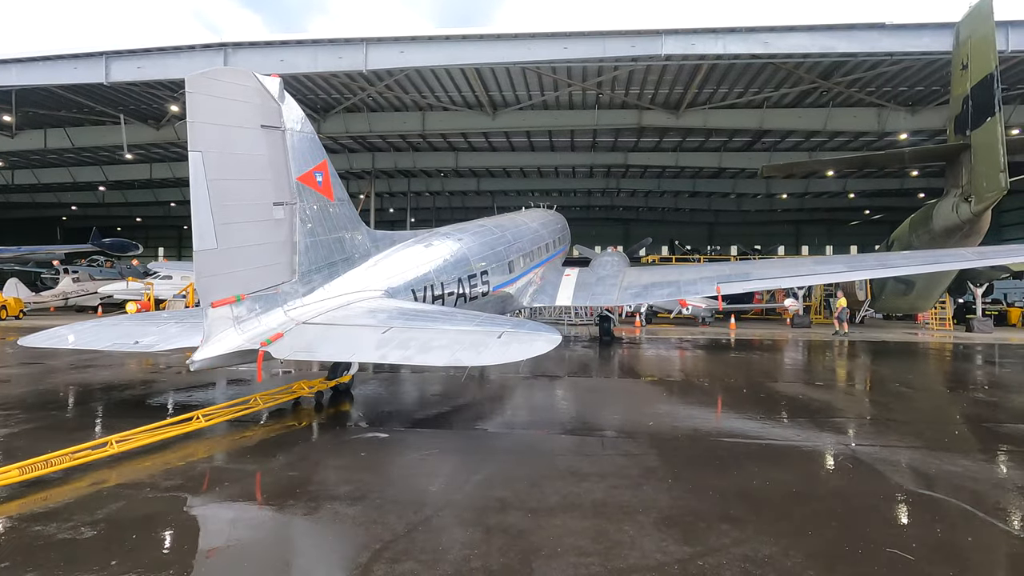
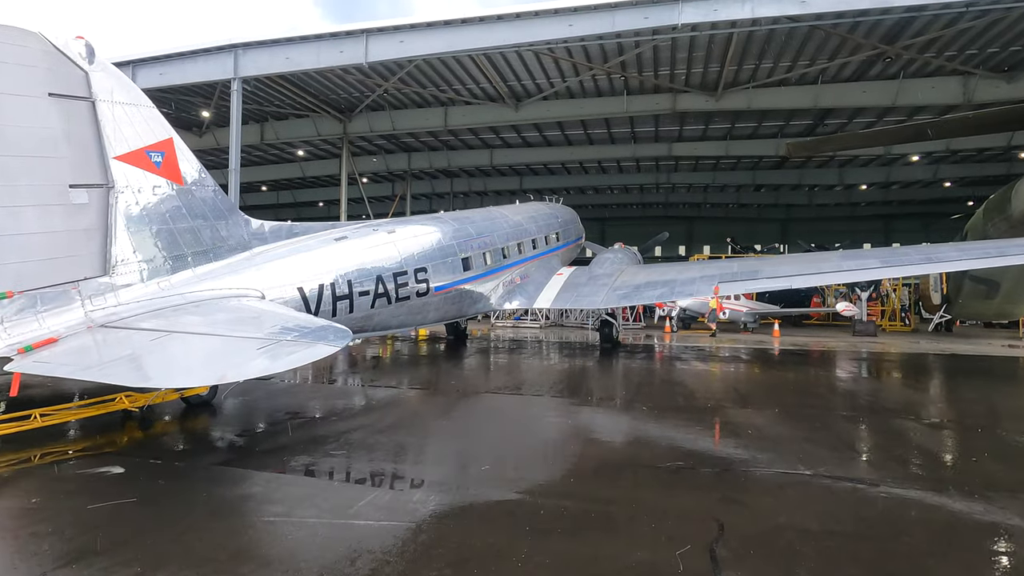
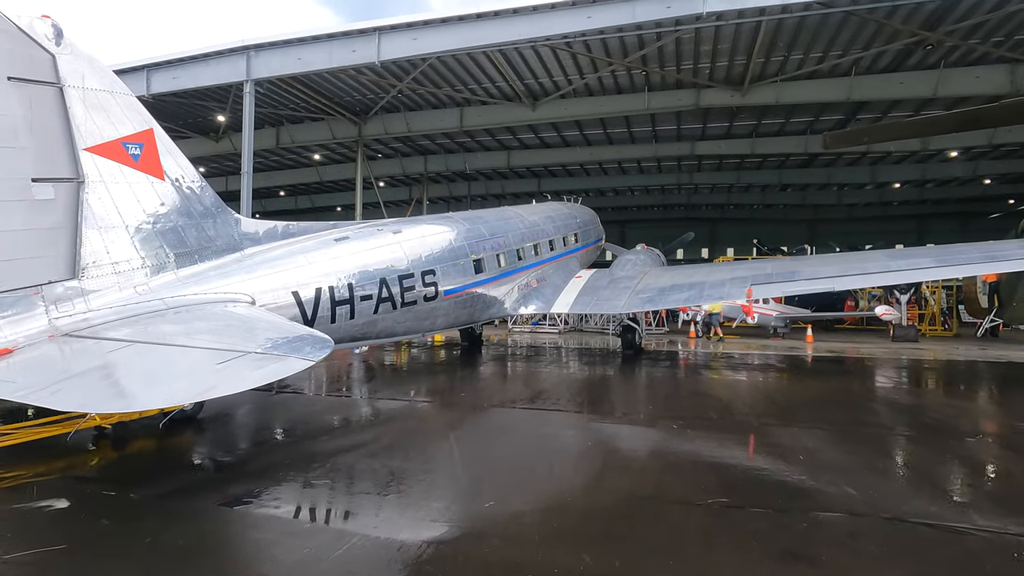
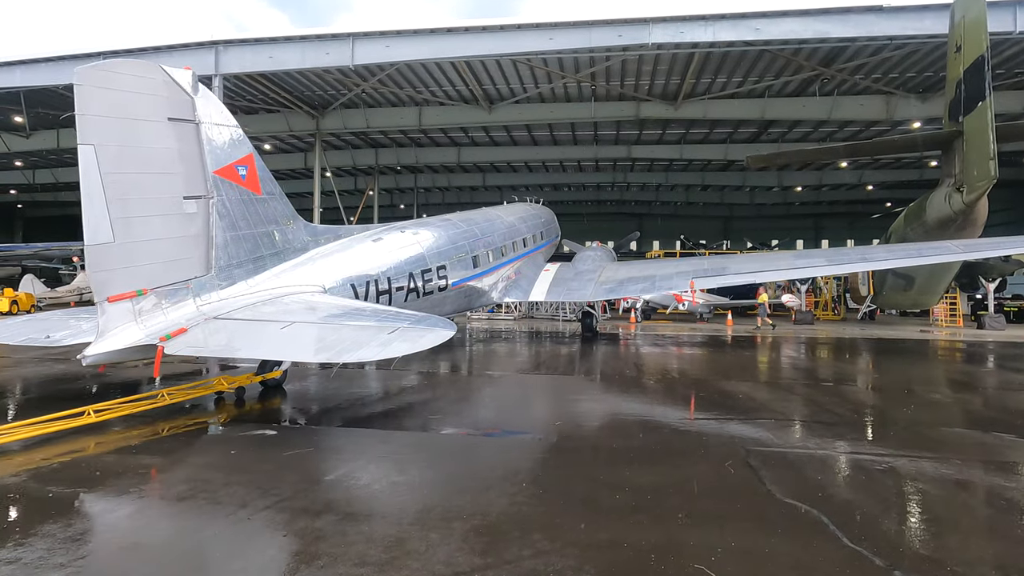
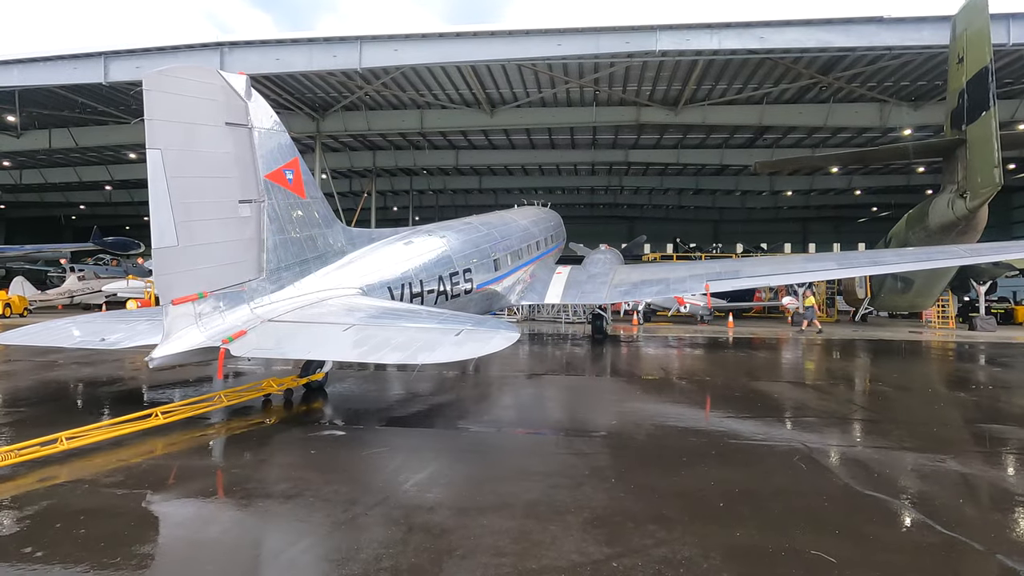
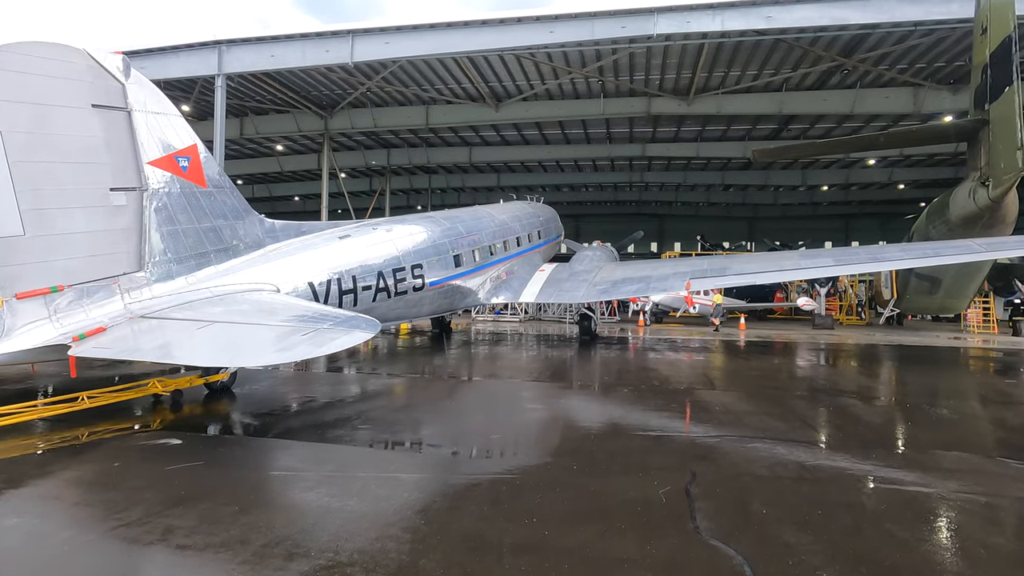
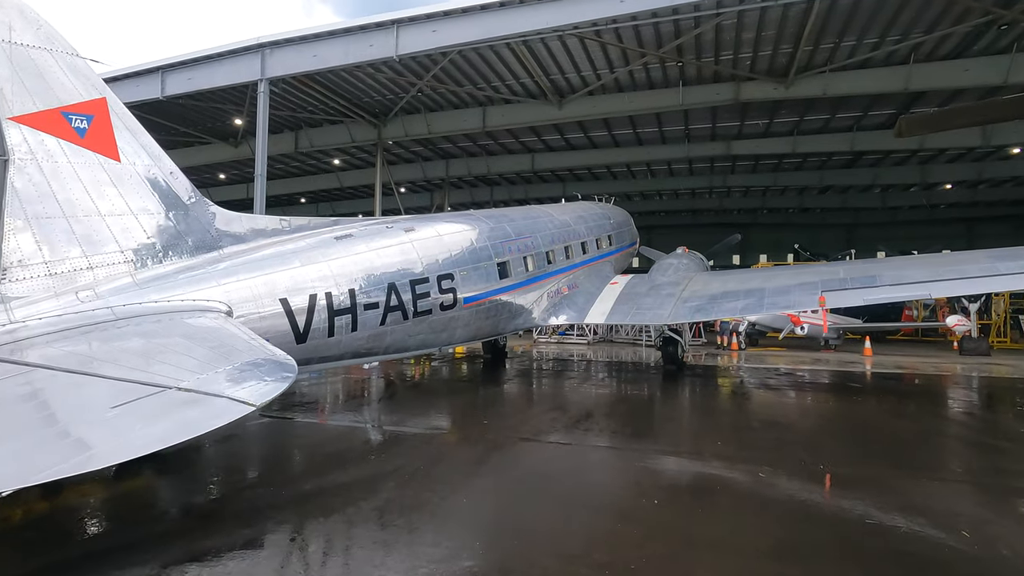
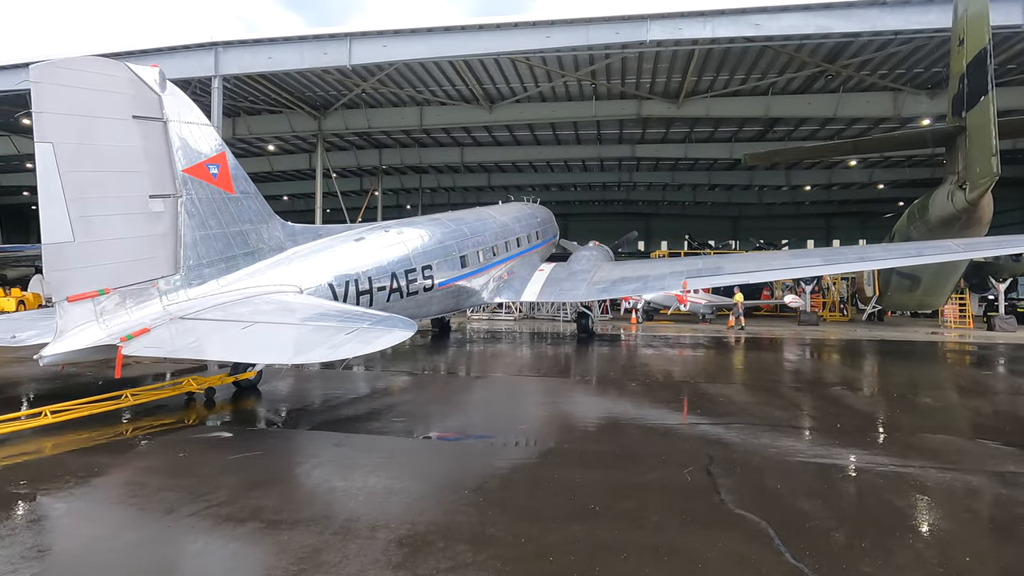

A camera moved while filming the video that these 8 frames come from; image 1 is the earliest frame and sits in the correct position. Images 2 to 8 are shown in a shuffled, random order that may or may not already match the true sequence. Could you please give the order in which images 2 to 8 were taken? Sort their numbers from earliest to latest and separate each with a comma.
5, 4, 8, 6, 2, 3, 7
